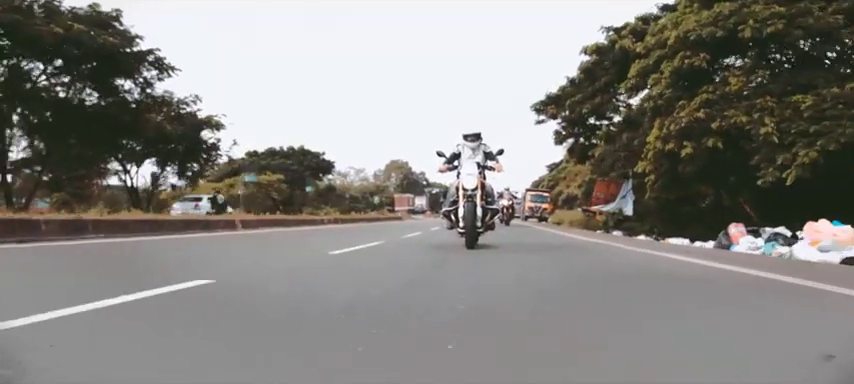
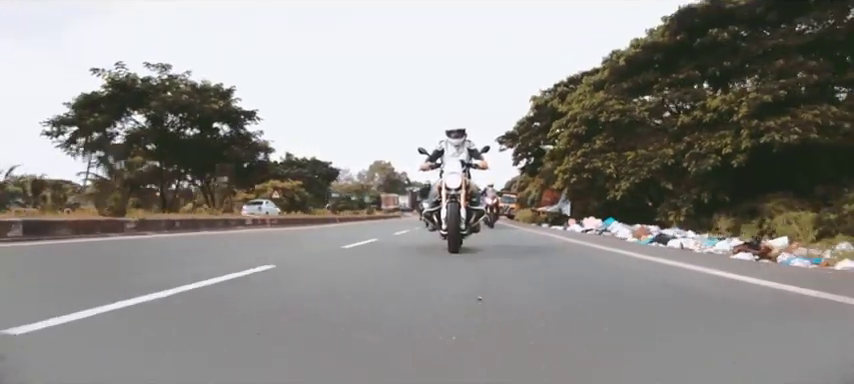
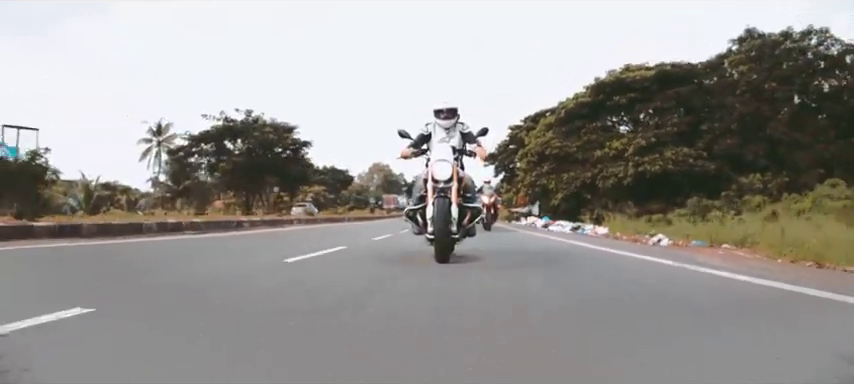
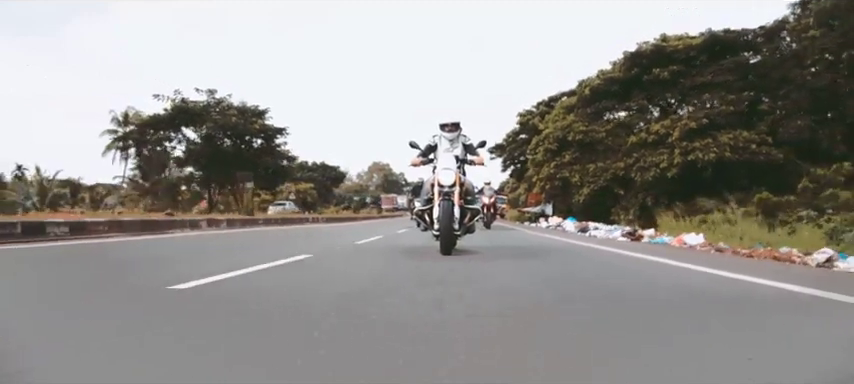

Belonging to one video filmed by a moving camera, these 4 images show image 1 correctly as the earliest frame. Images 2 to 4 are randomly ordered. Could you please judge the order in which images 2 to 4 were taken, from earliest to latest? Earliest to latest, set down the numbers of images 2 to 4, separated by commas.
2, 4, 3
